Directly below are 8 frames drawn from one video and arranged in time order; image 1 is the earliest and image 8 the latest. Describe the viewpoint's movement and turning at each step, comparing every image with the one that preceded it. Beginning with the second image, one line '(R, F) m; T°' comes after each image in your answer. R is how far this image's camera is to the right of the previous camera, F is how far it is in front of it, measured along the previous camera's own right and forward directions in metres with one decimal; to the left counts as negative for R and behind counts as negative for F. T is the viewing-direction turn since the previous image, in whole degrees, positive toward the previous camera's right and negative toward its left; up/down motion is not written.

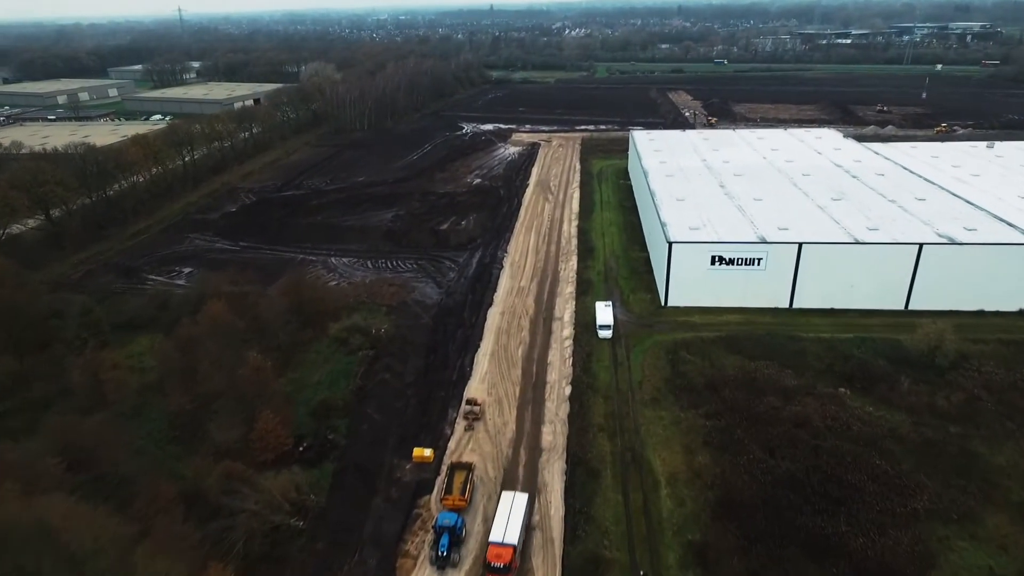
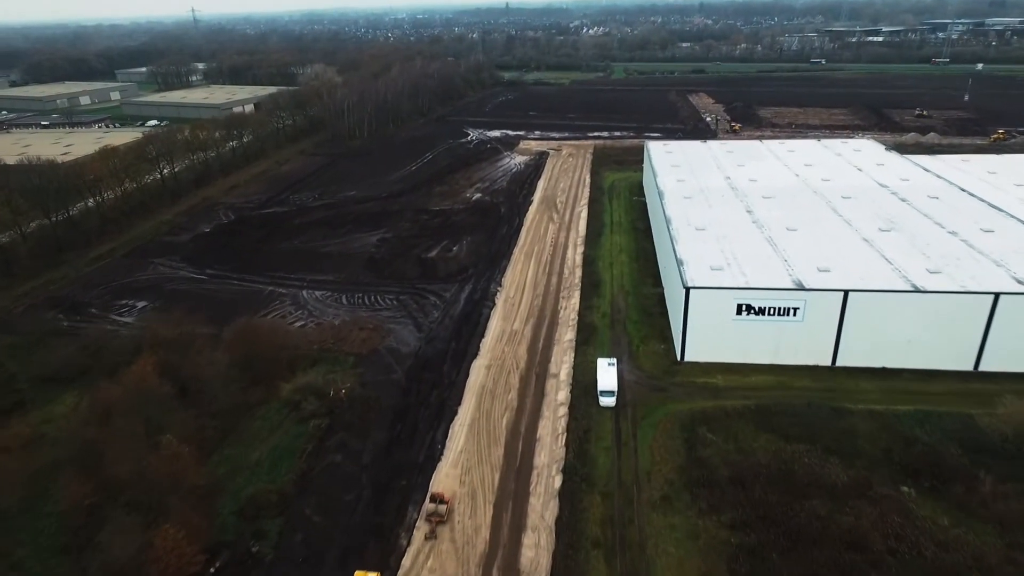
(+0.9, +3.4) m; -2°
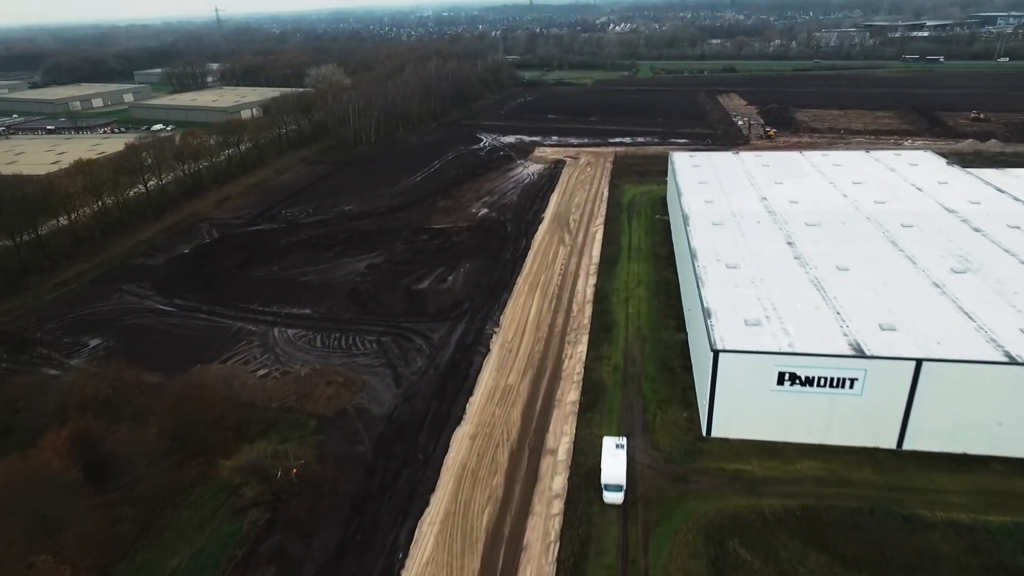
(+0.9, +3.3) m; -2°
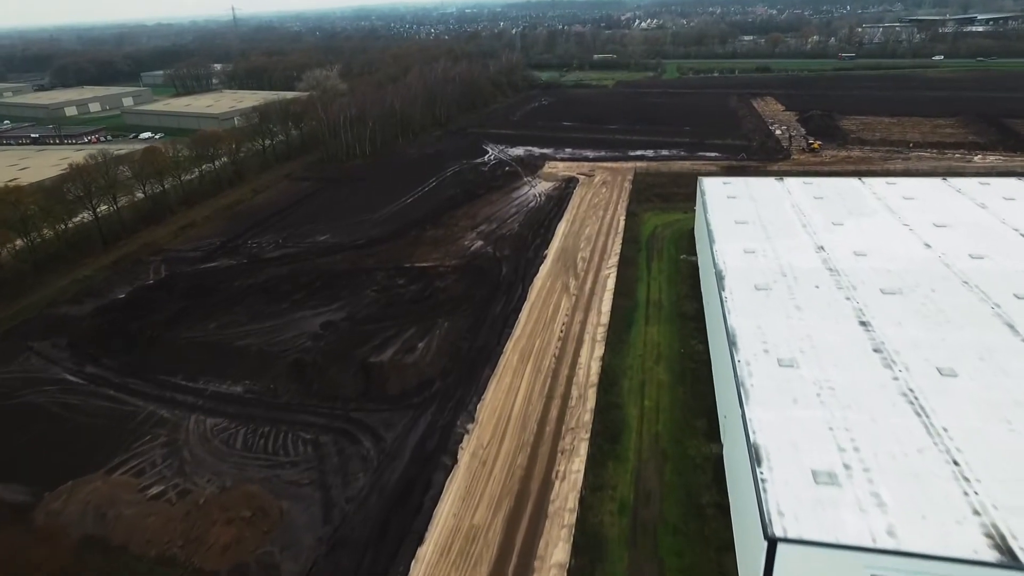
(+1.1, +5.0) m; -2°
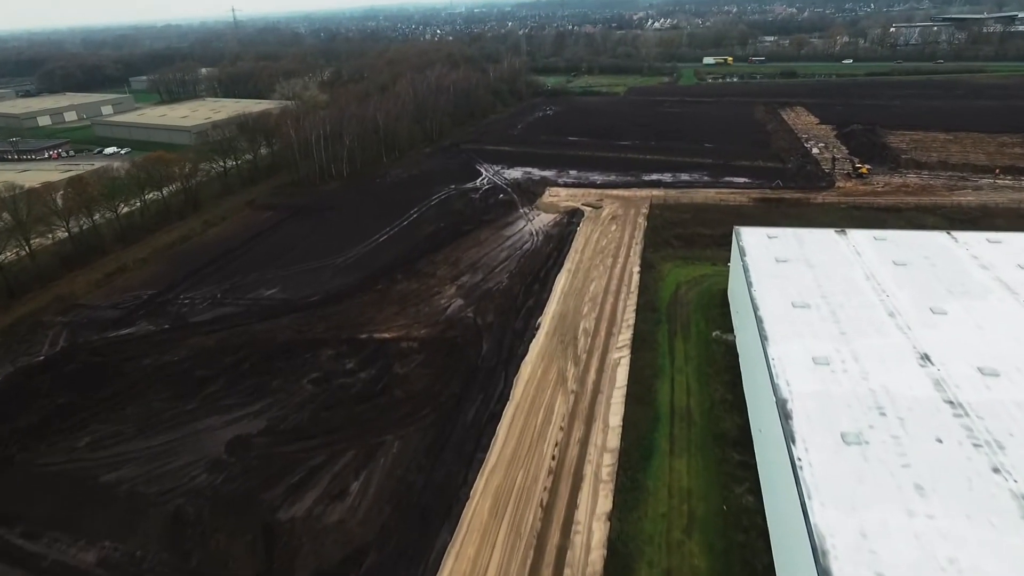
(+0.9, +5.6) m; -1°
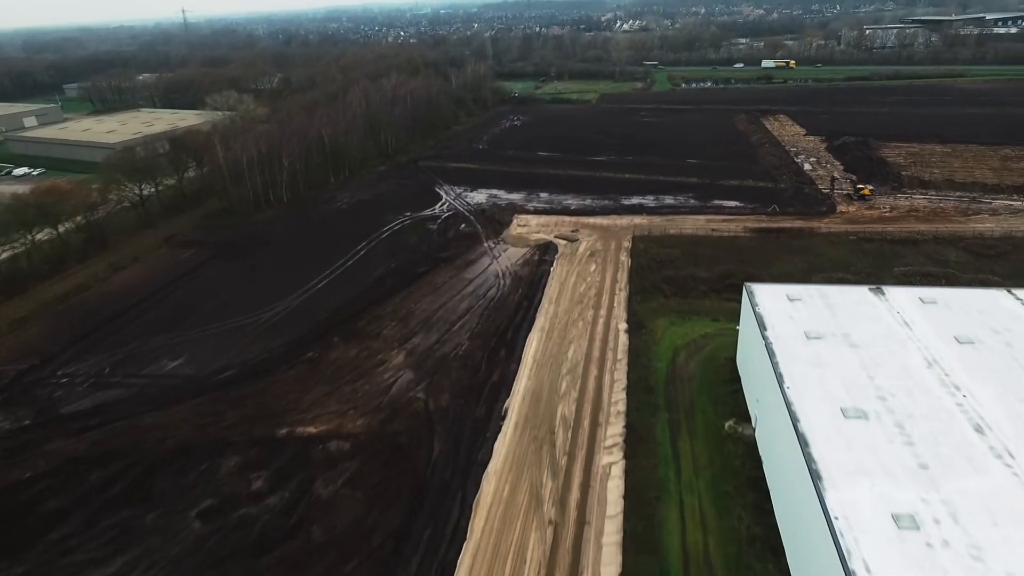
(+0.4, +4.3) m; +3°
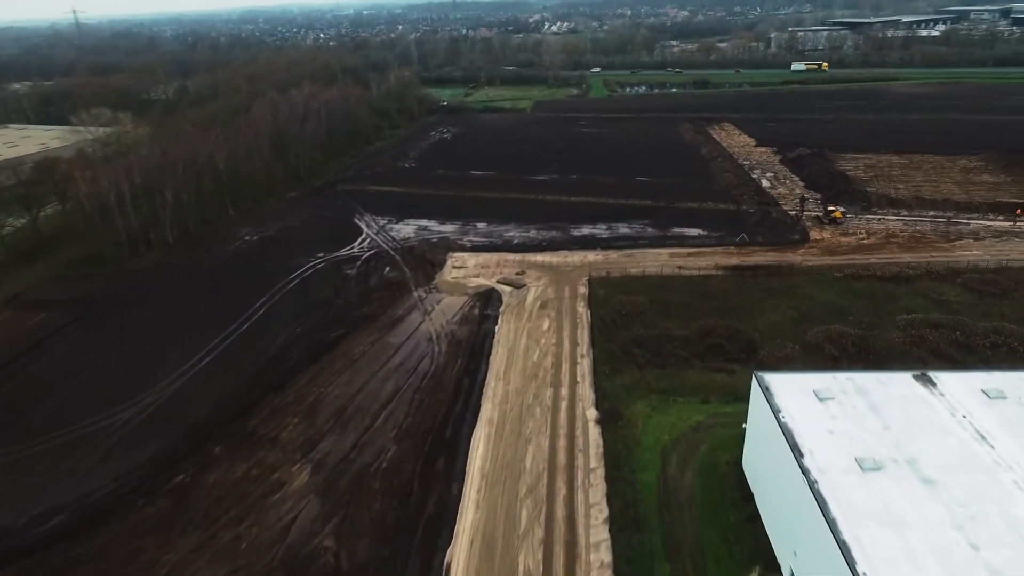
(+0.1, +4.5) m; +6°
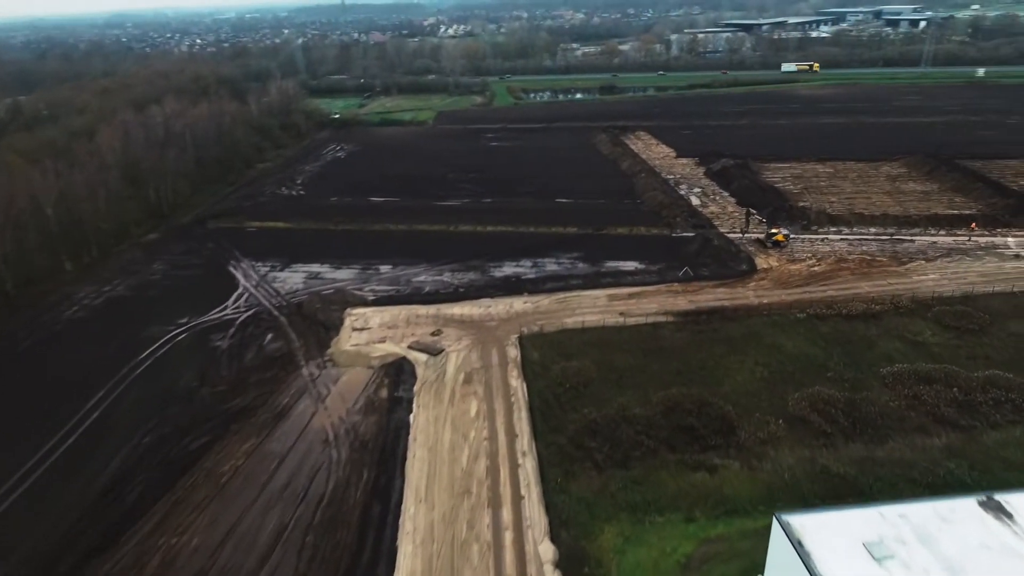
(0.0, +4.2) m; +8°
